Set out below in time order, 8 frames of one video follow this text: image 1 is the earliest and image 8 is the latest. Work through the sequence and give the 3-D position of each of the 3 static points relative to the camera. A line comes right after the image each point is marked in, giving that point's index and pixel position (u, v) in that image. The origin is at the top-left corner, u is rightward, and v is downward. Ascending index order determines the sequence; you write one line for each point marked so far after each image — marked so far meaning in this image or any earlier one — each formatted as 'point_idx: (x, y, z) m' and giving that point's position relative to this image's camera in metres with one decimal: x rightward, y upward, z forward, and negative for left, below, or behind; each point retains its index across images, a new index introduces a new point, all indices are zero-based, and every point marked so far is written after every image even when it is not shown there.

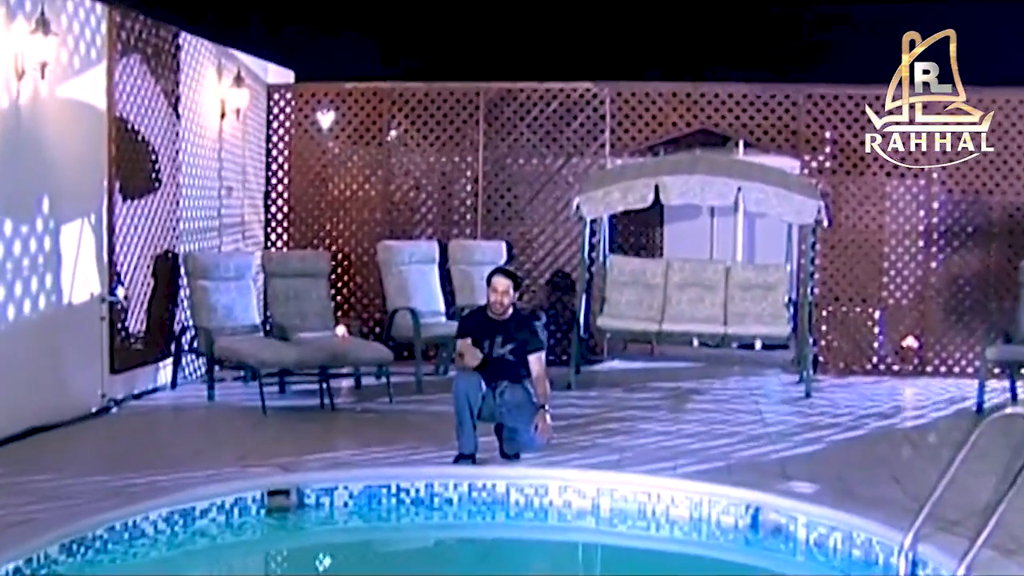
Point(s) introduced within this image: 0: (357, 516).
0: (-0.6, -0.9, +7.6) m
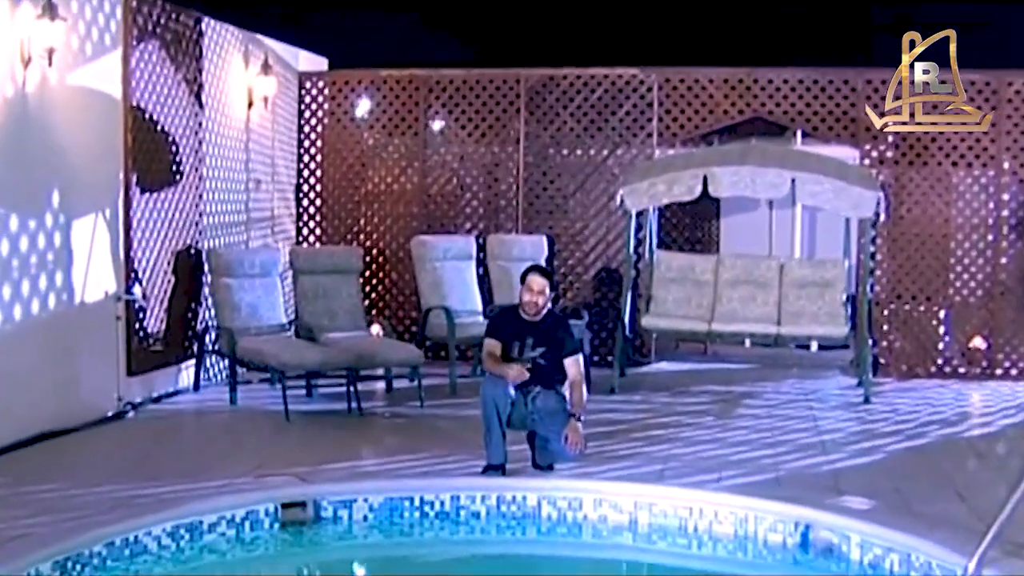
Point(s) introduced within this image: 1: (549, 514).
0: (-0.5, -0.9, +7.1) m
1: (+0.1, -0.9, +7.3) m
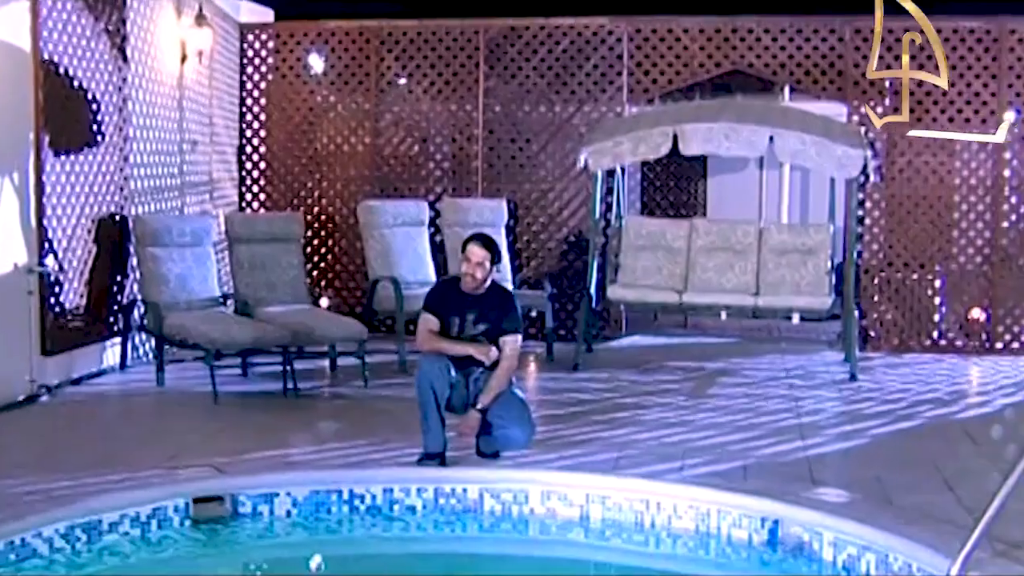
0: (-0.7, -0.8, +6.5) m
1: (-0.1, -0.8, +6.6) m
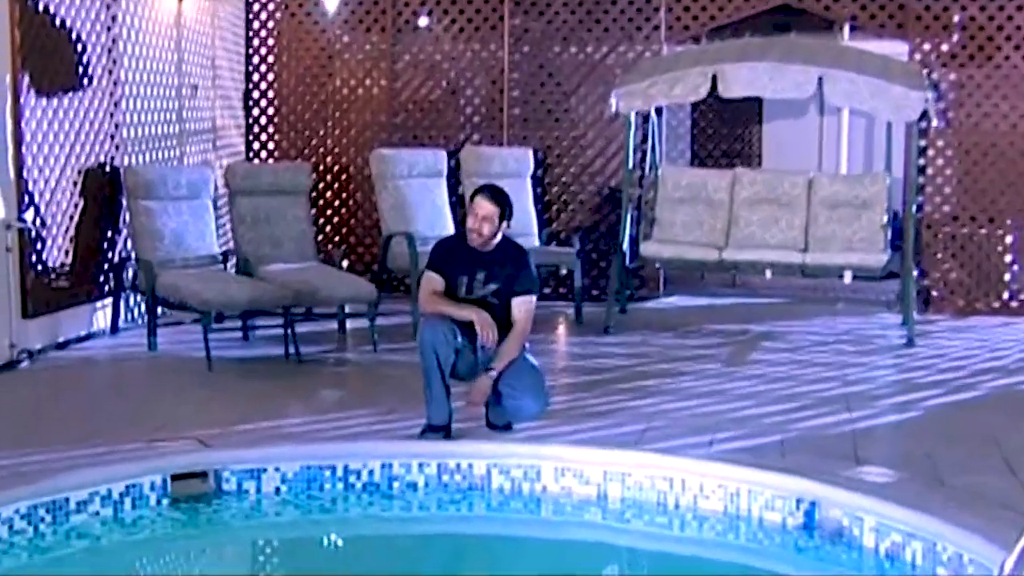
0: (-0.7, -0.7, +5.9) m
1: (0.0, -0.6, +6.0) m
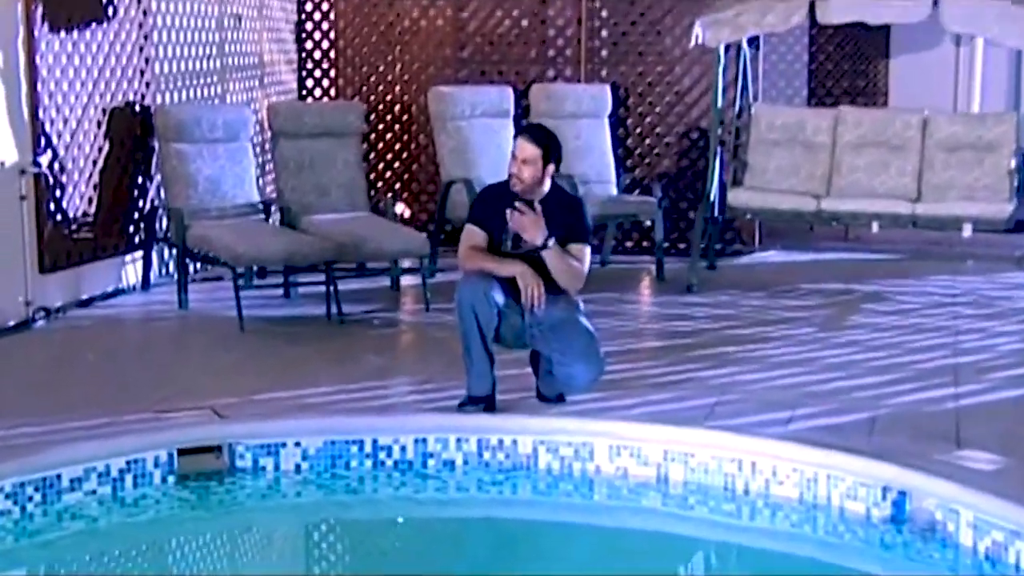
0: (-0.6, -0.6, +5.3) m
1: (+0.1, -0.5, +5.3) m
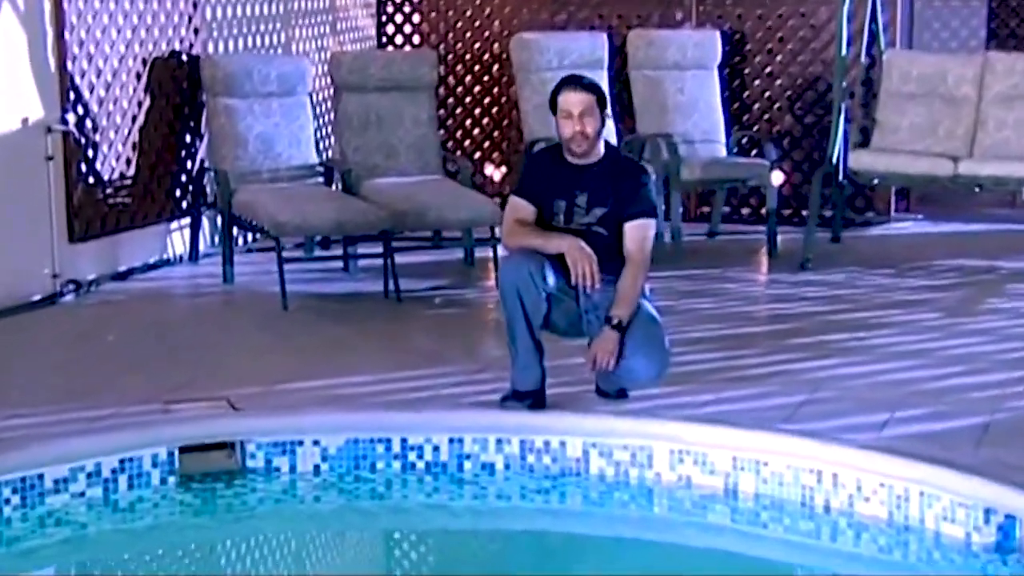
0: (-0.4, -0.5, +4.6) m
1: (+0.2, -0.5, +4.6) m
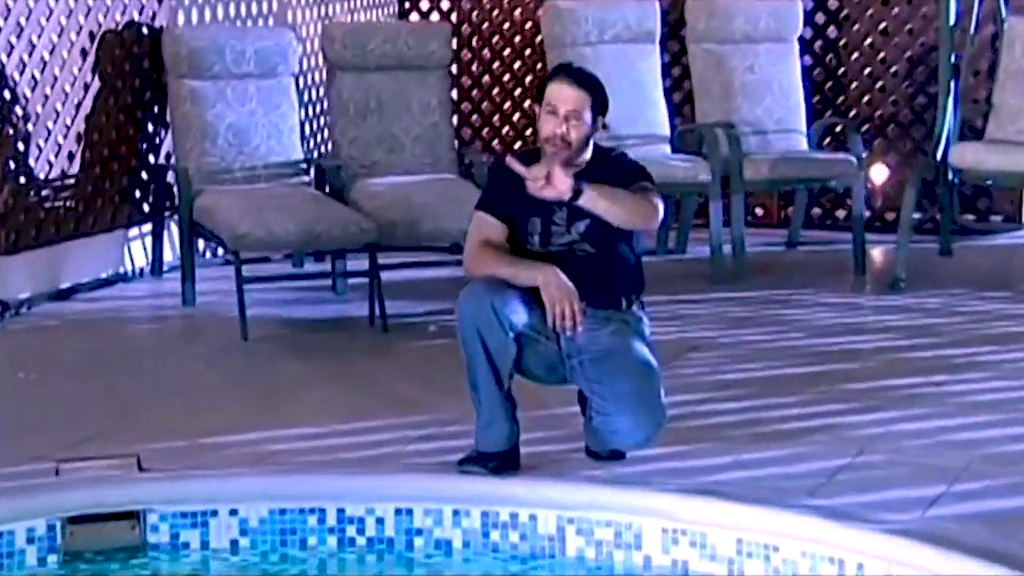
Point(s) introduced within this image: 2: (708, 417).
0: (-0.5, -0.6, +3.7) m
1: (+0.1, -0.5, +3.6) m
2: (+0.4, -0.3, +3.8) m
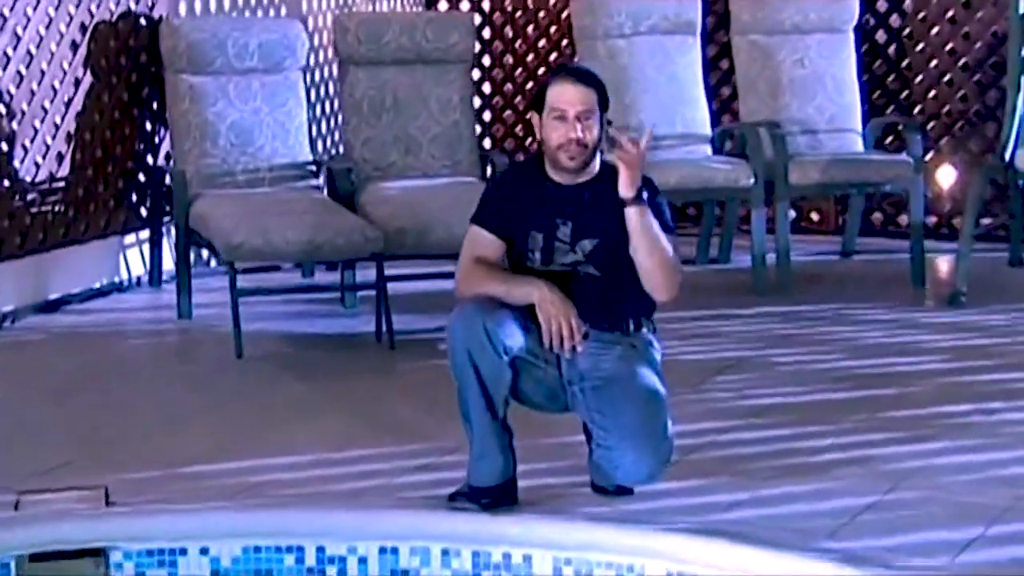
0: (-0.5, -0.6, +3.3) m
1: (+0.1, -0.5, +3.2) m
2: (+0.4, -0.3, +3.4) m
